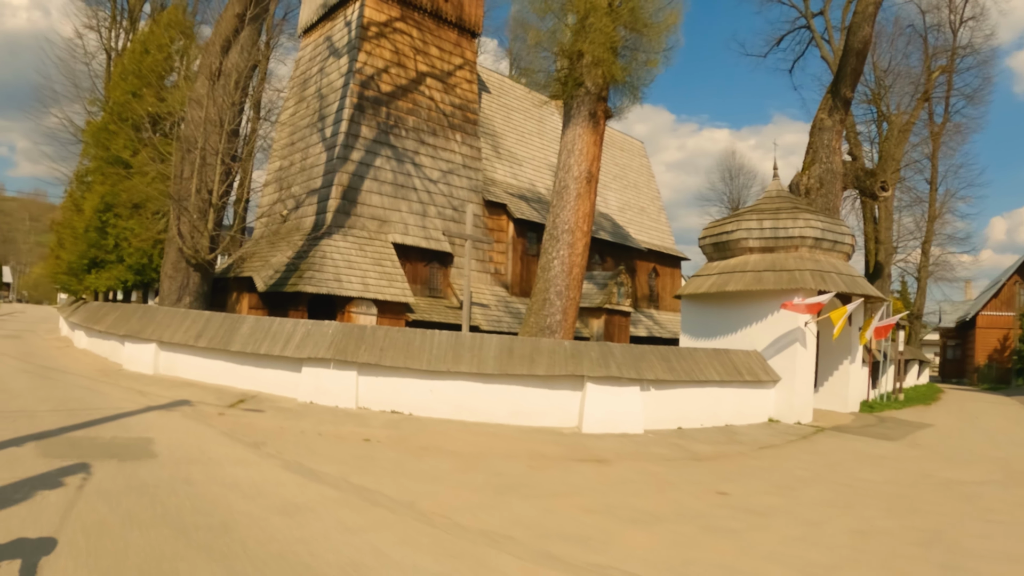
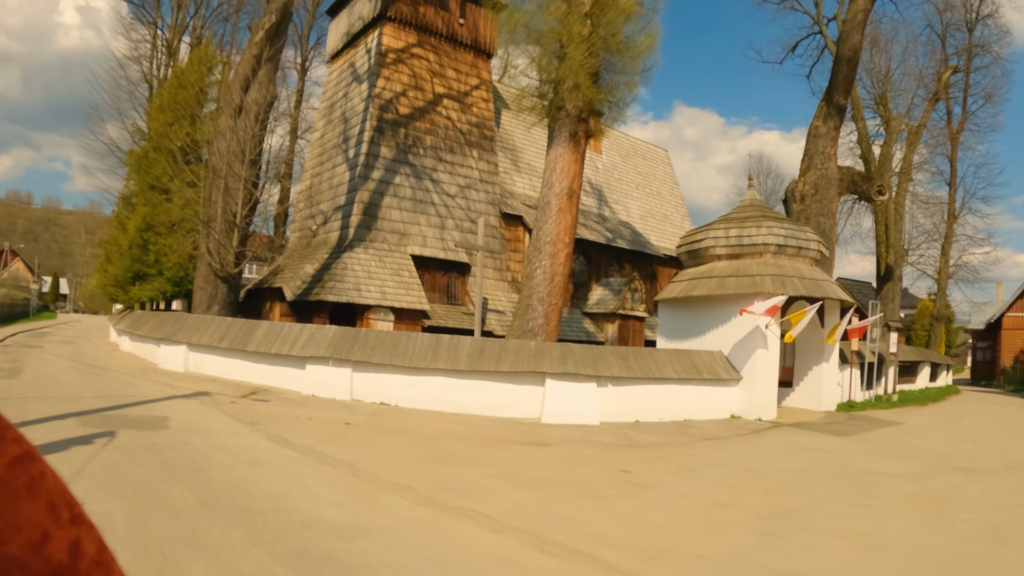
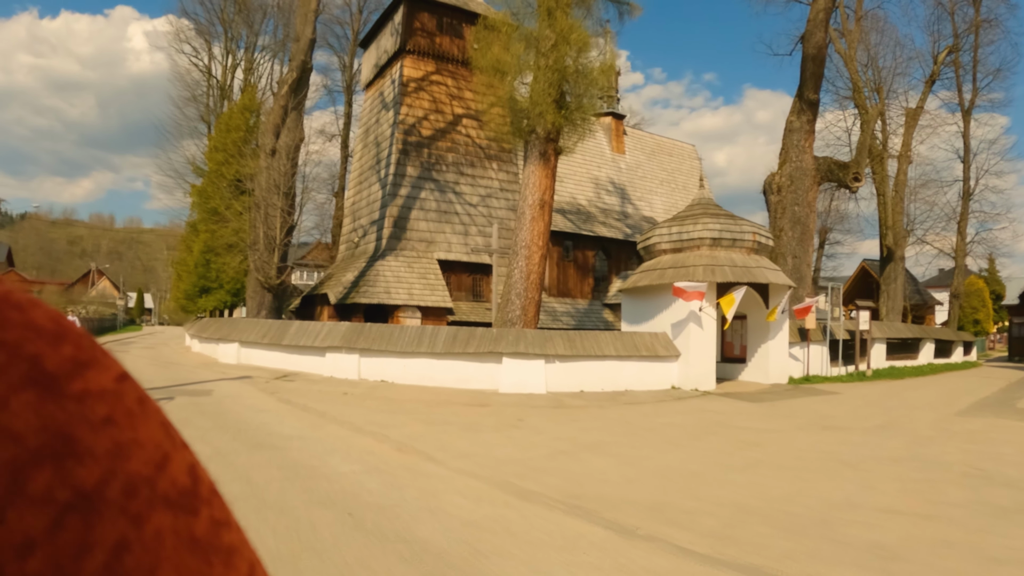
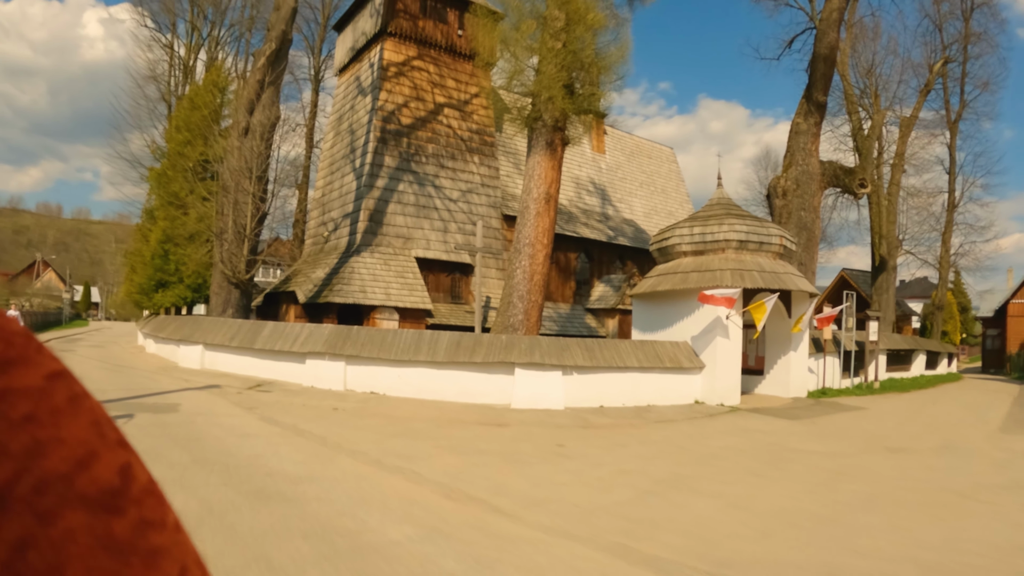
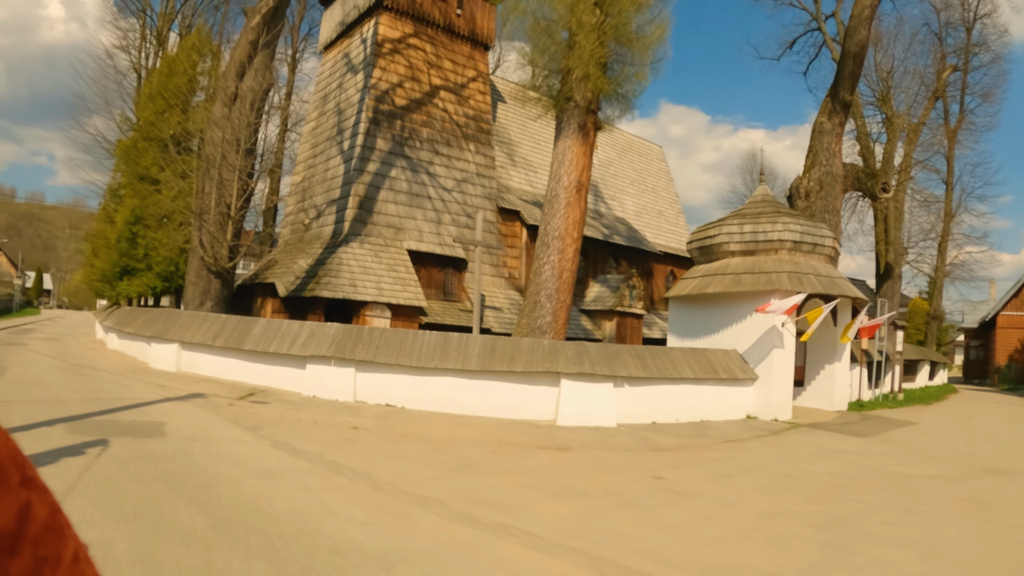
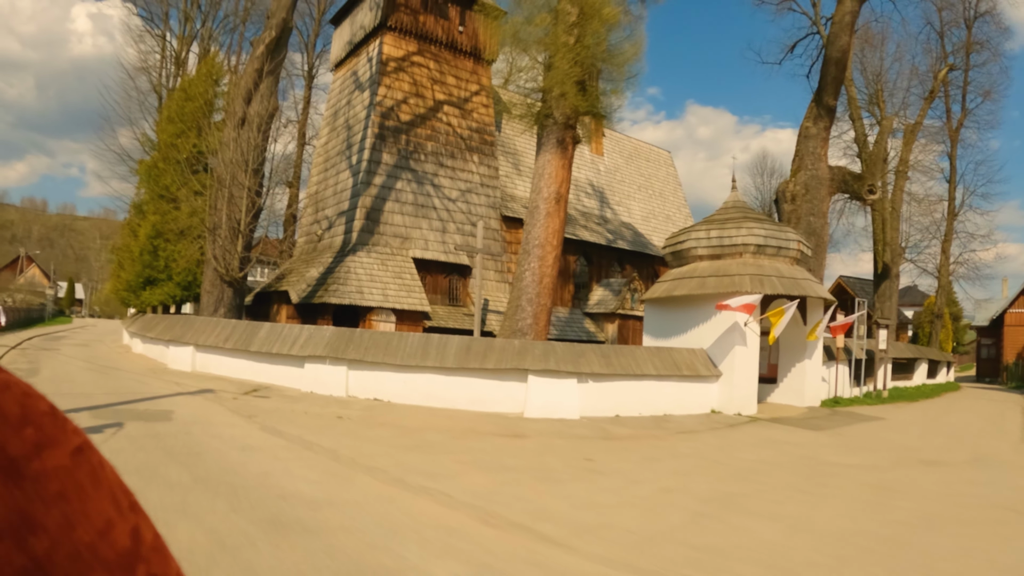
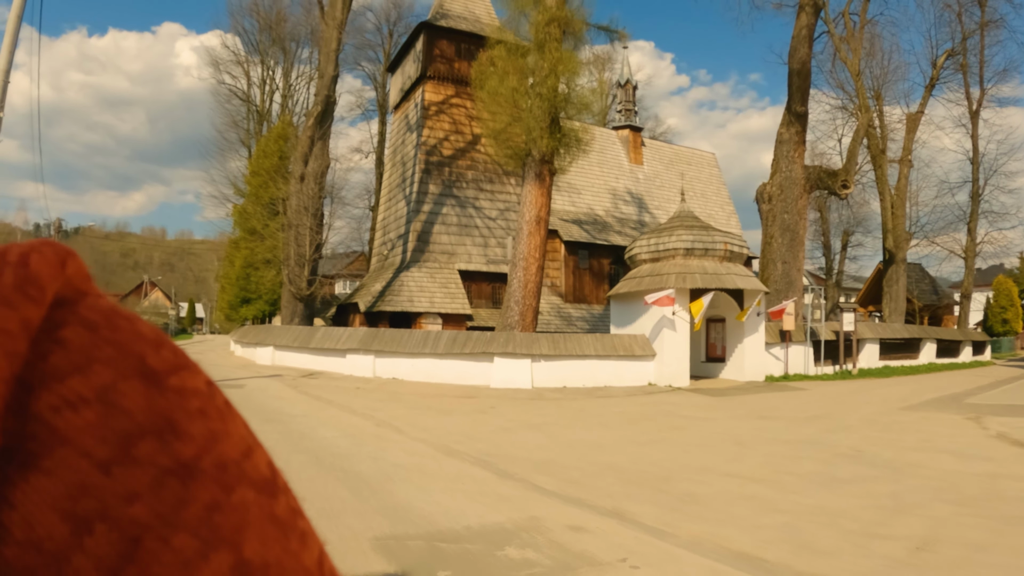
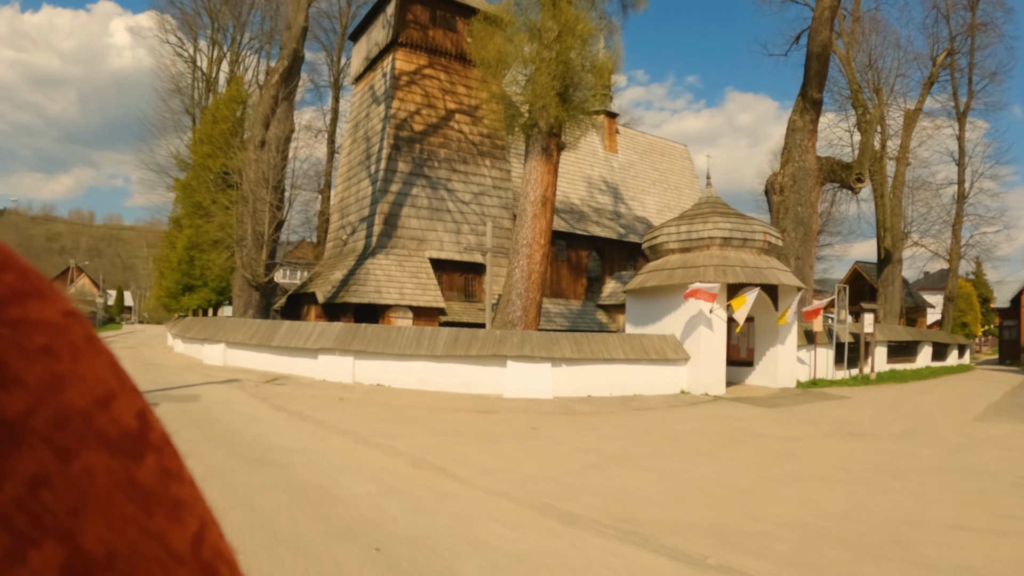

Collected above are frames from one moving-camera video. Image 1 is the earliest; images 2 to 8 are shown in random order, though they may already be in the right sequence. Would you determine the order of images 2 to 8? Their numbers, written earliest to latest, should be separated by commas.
5, 2, 6, 4, 8, 3, 7
